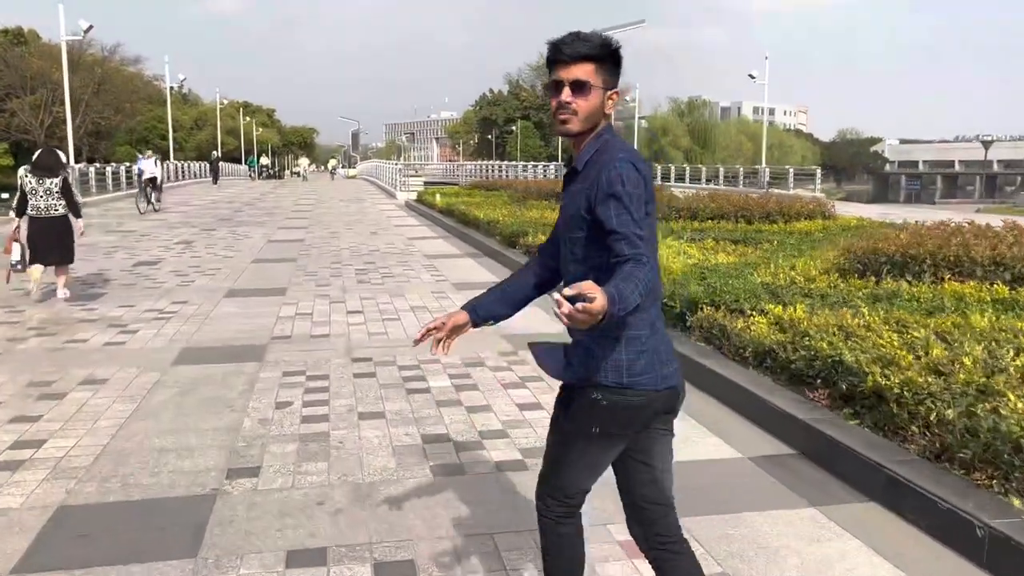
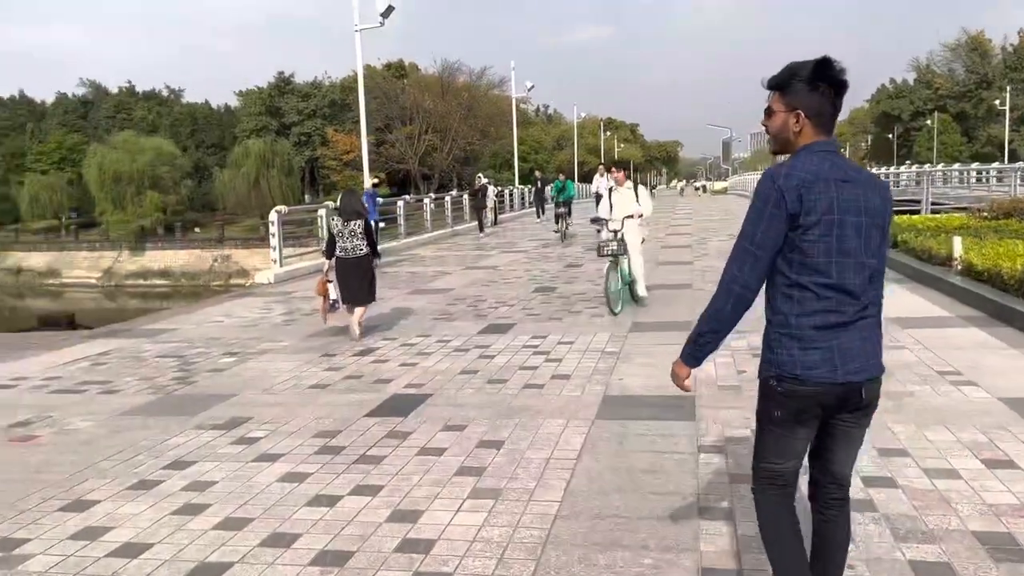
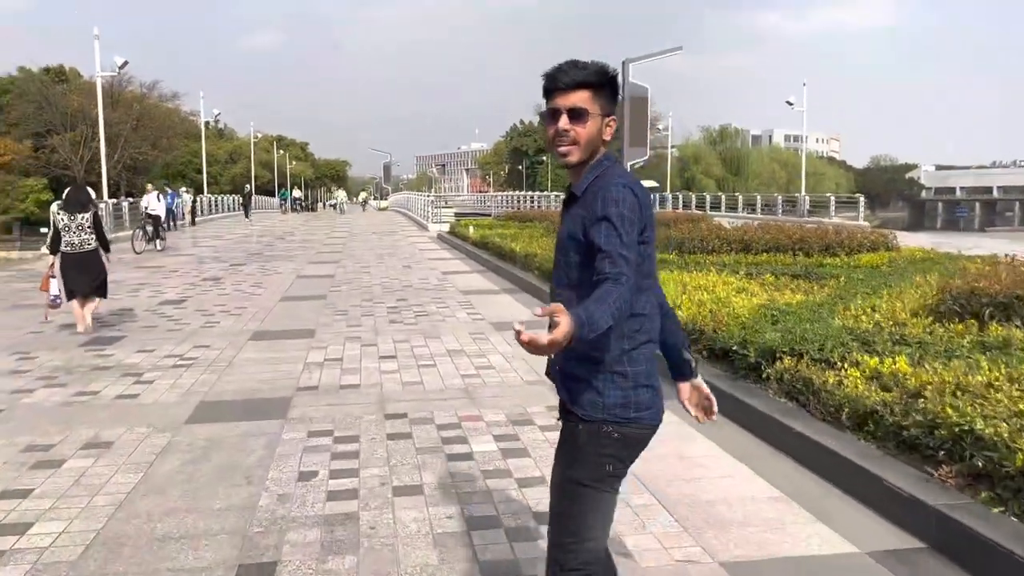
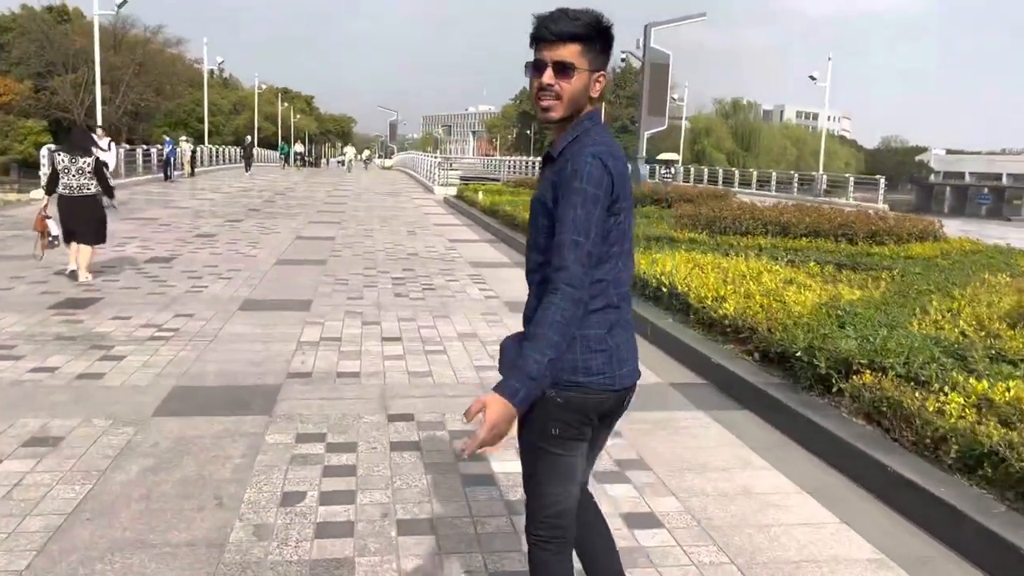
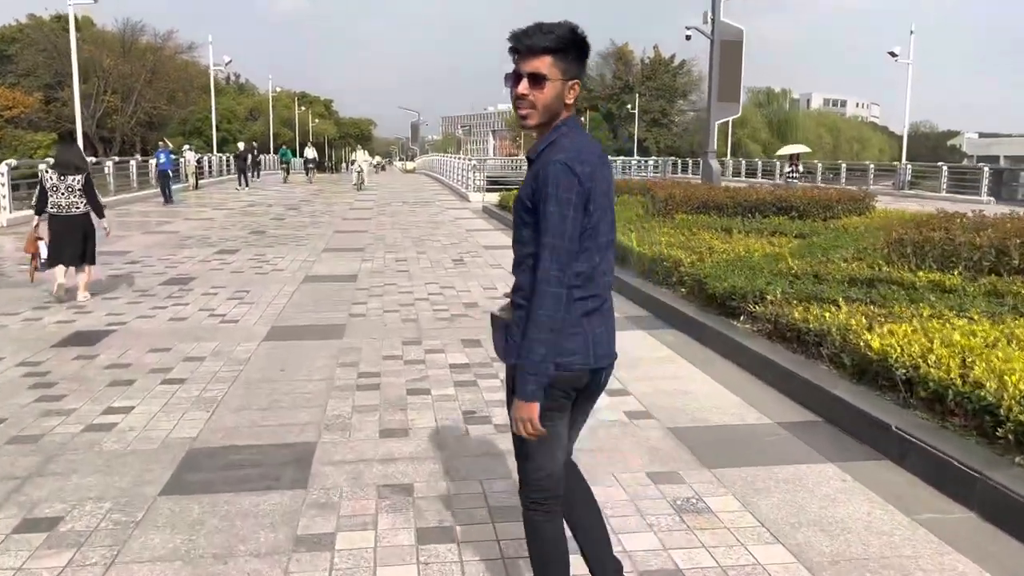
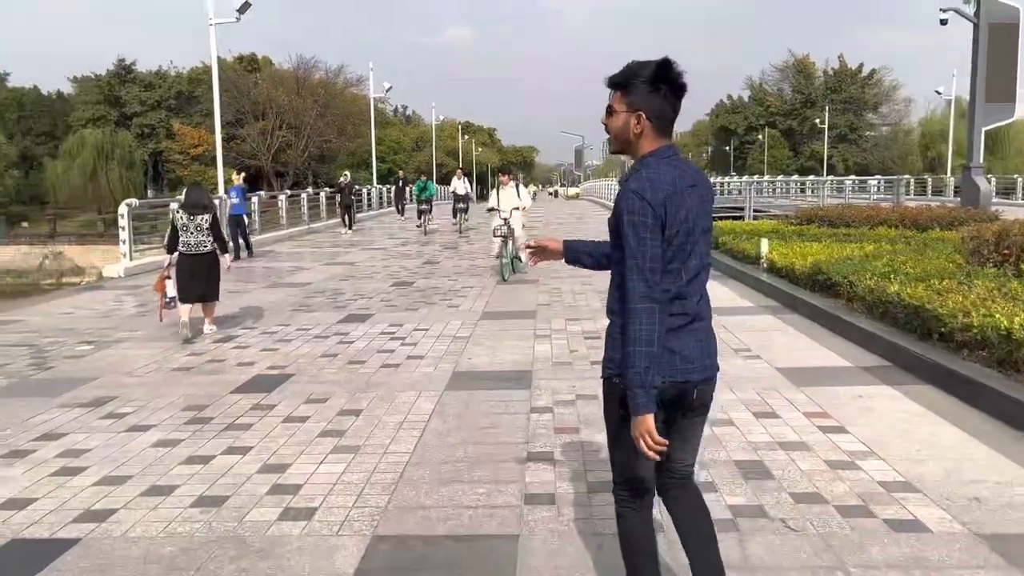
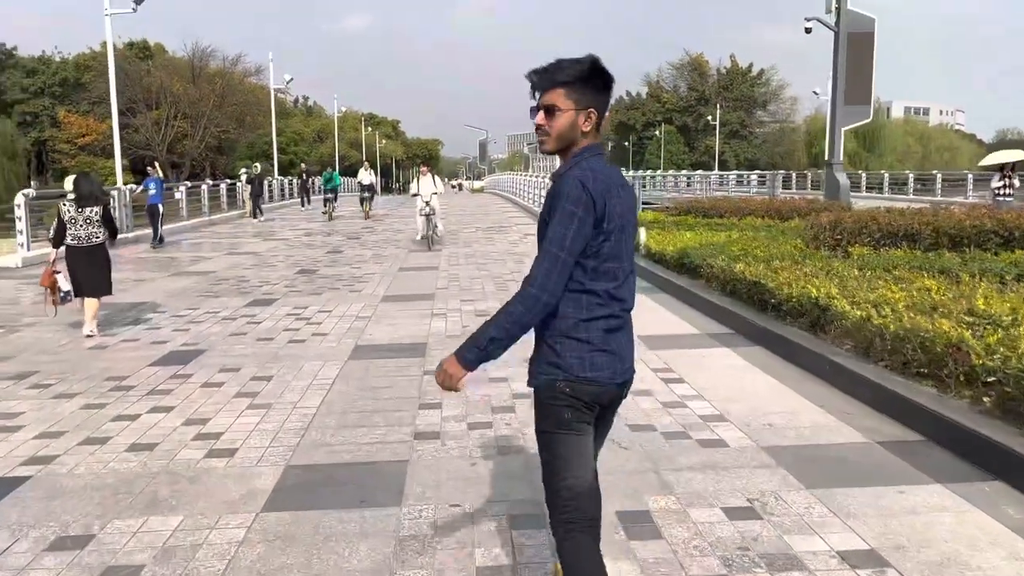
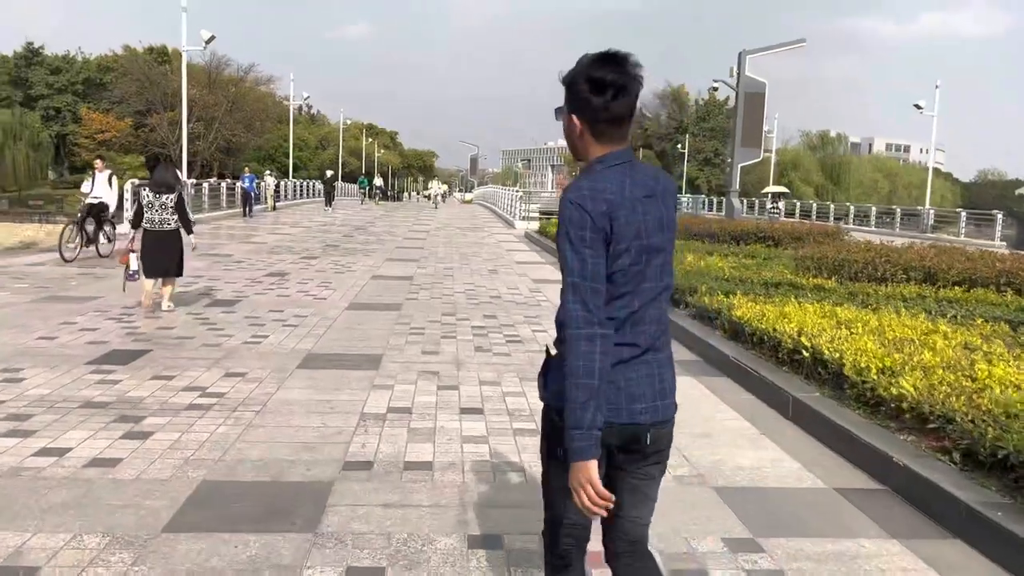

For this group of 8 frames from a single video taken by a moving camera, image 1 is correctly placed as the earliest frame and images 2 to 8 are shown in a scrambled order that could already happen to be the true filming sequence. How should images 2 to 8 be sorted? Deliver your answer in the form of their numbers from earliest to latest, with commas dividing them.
3, 4, 8, 5, 7, 6, 2
